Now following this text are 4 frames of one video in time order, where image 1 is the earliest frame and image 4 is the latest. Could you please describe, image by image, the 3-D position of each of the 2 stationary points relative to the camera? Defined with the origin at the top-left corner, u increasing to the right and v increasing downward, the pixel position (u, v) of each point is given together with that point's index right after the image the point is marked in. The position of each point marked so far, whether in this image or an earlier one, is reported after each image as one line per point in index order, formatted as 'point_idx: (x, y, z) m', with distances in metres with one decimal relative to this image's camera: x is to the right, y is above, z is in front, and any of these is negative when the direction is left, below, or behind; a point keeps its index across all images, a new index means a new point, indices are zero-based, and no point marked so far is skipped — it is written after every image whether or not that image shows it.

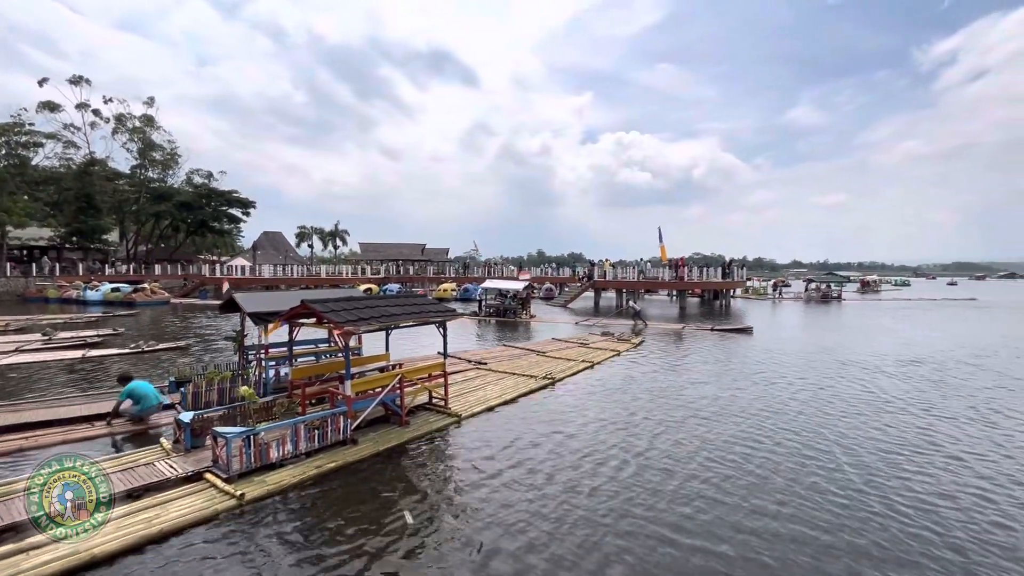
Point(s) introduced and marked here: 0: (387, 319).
0: (-3.1, -0.8, +12.4) m
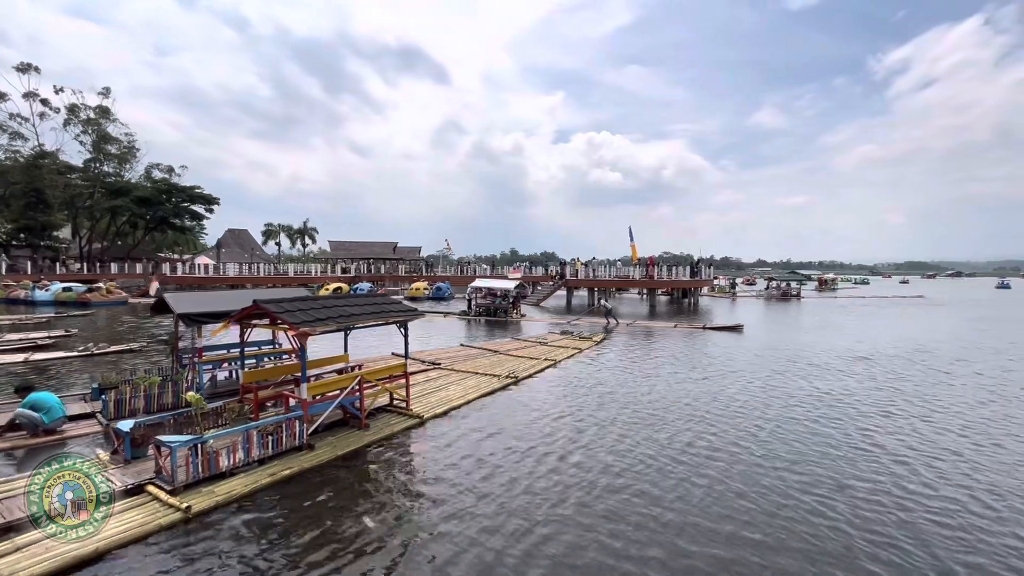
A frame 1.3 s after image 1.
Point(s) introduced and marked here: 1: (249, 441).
0: (-4.0, -0.7, +12.0) m
1: (-5.5, -3.1, +10.4) m
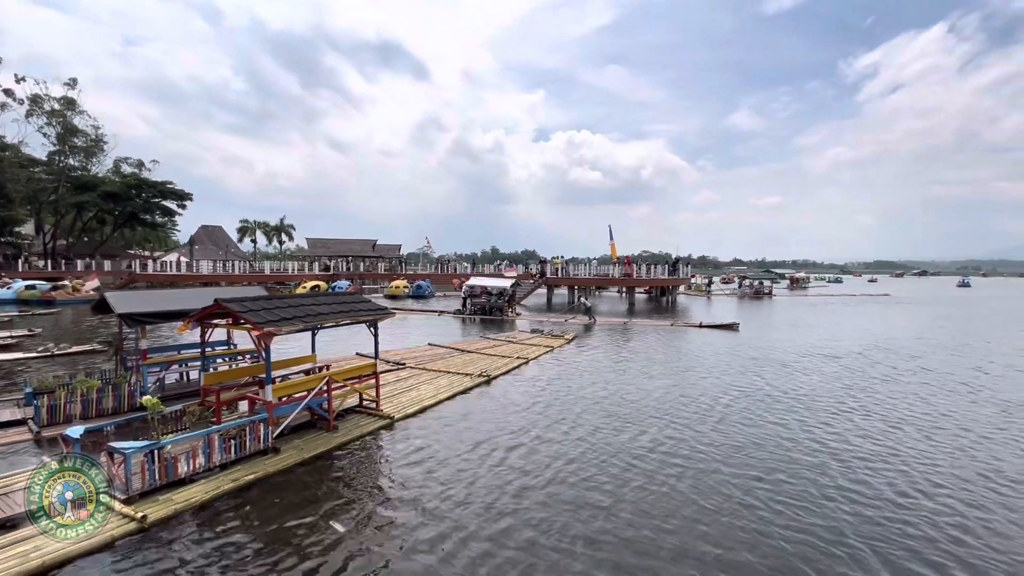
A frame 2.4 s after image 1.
0: (-4.6, -0.7, +11.6) m
1: (-6.0, -3.1, +10.0) m
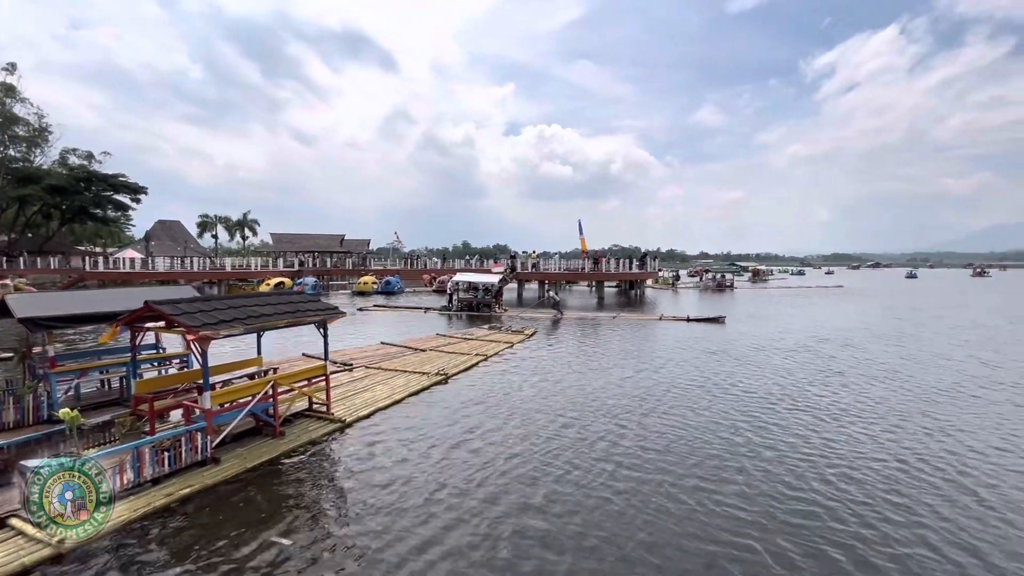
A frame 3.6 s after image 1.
0: (-5.5, -0.7, +10.8) m
1: (-6.8, -3.1, +9.1) m
